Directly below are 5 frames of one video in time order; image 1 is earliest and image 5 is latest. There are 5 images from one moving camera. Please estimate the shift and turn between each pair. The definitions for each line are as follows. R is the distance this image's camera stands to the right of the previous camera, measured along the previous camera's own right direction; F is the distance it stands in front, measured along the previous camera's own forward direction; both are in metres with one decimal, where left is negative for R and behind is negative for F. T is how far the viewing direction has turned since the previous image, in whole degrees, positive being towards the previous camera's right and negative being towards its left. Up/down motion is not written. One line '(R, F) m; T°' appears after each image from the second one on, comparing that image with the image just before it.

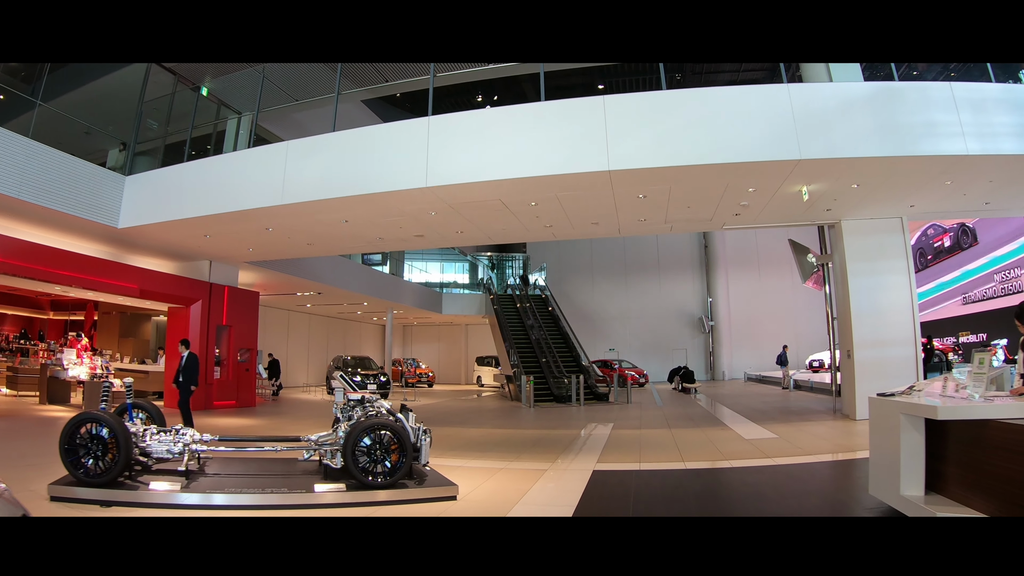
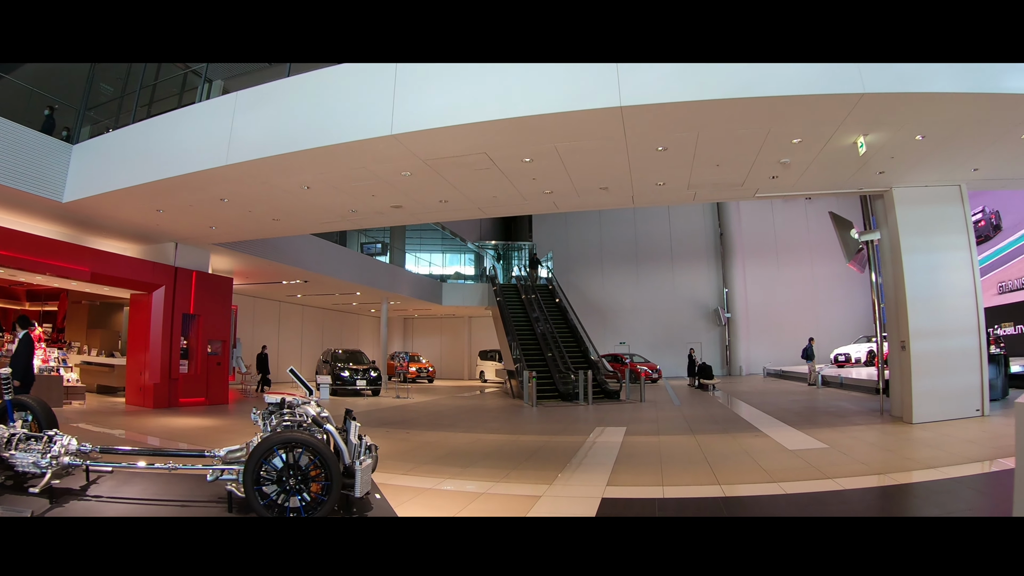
(+0.2, +1.4) m; -1°
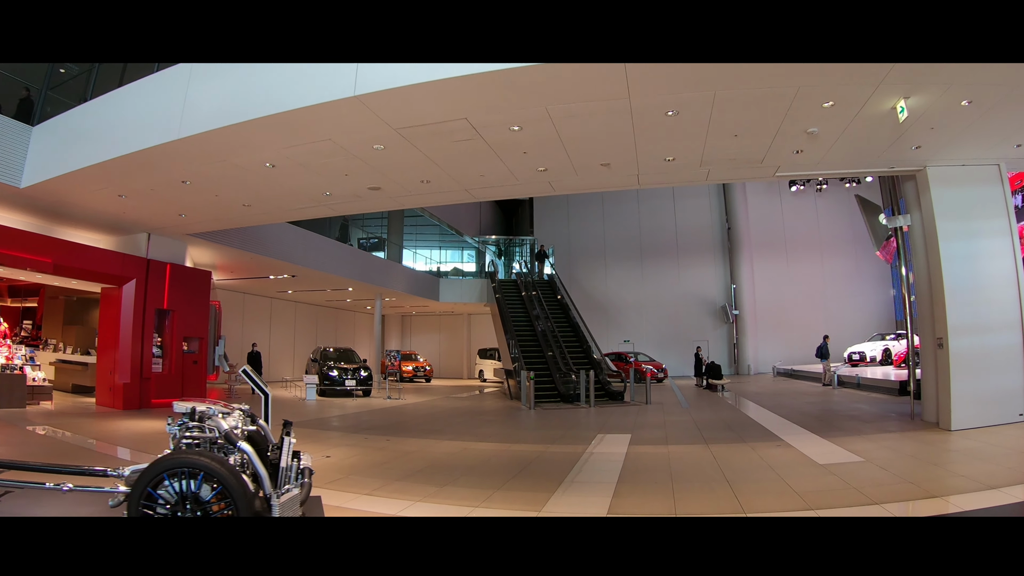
(+0.2, +0.8) m; 0°
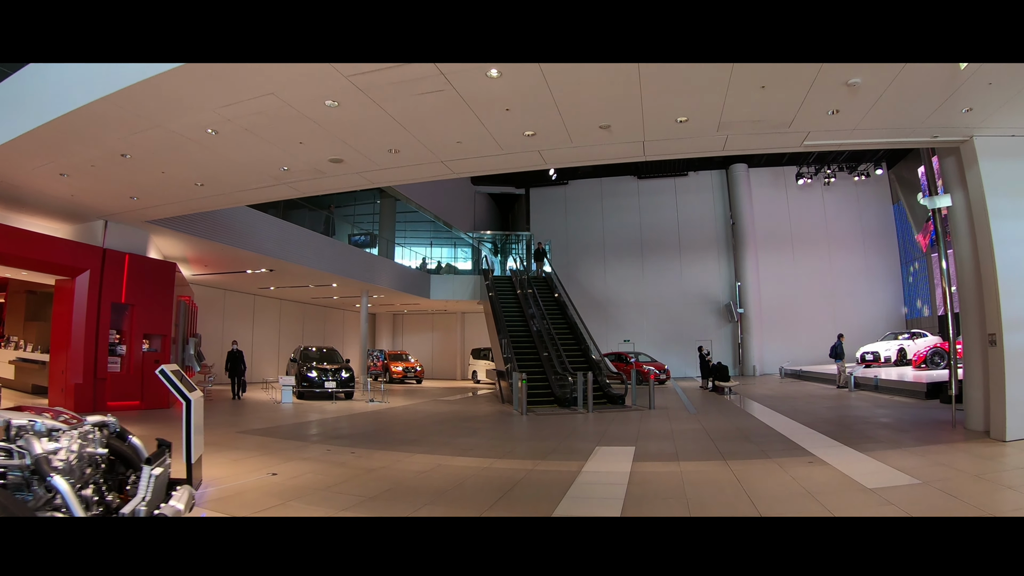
(+0.2, +1.0) m; 0°
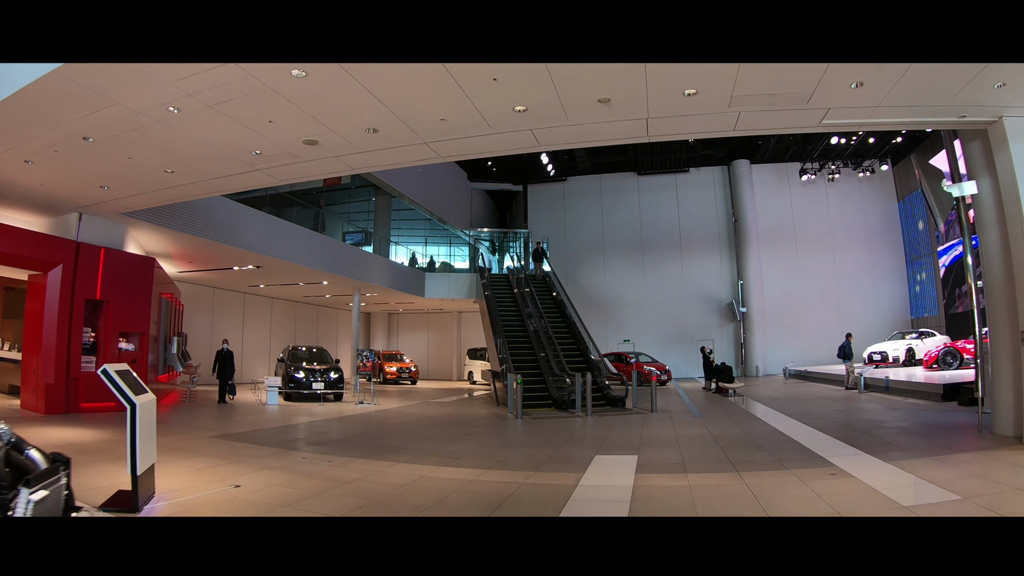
(+0.1, +0.5) m; 0°
